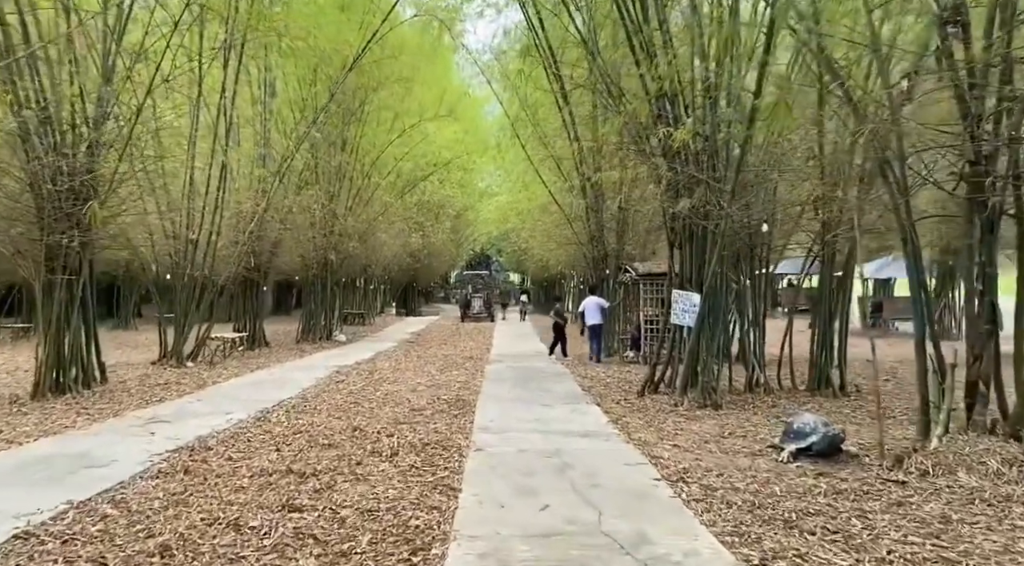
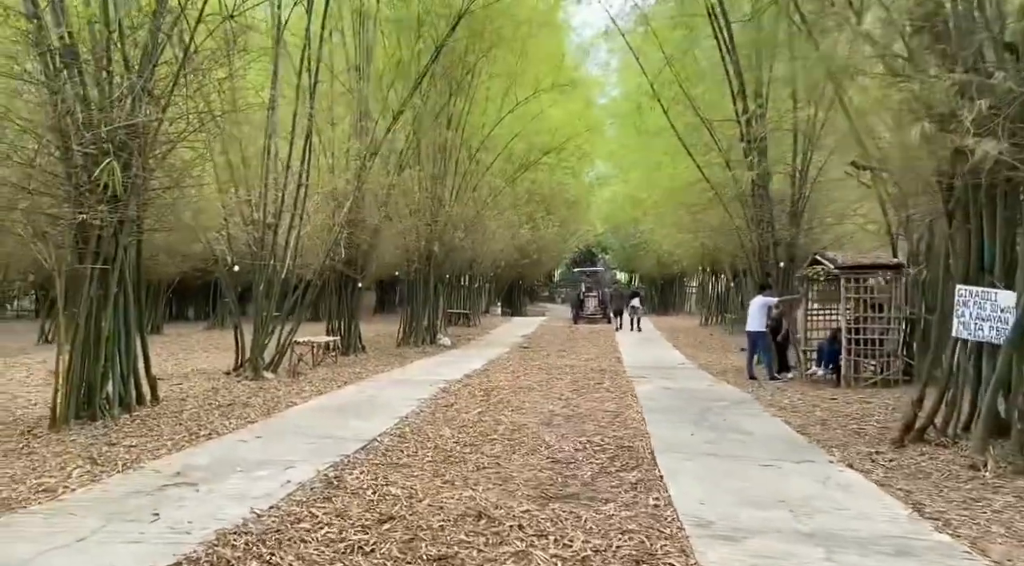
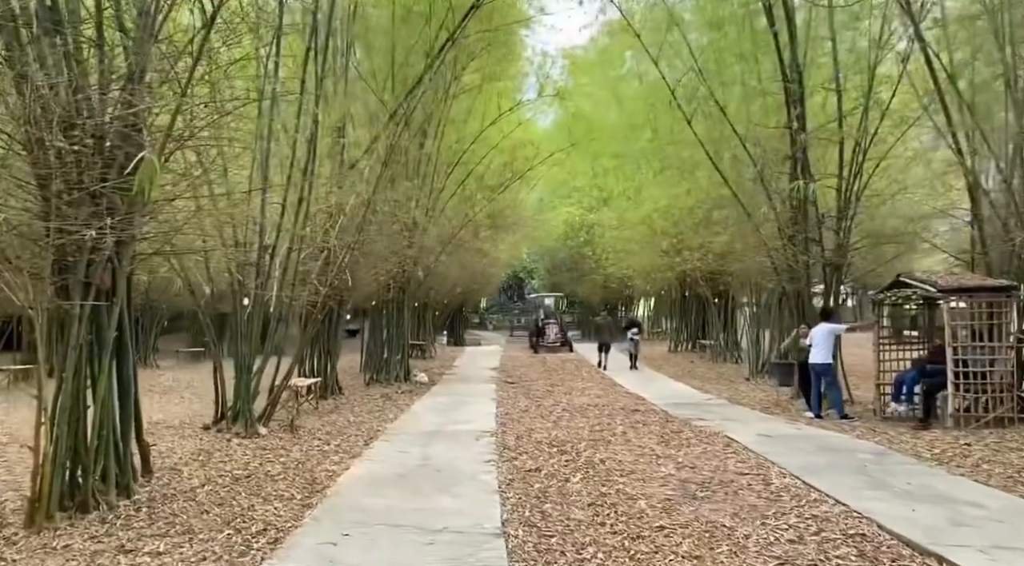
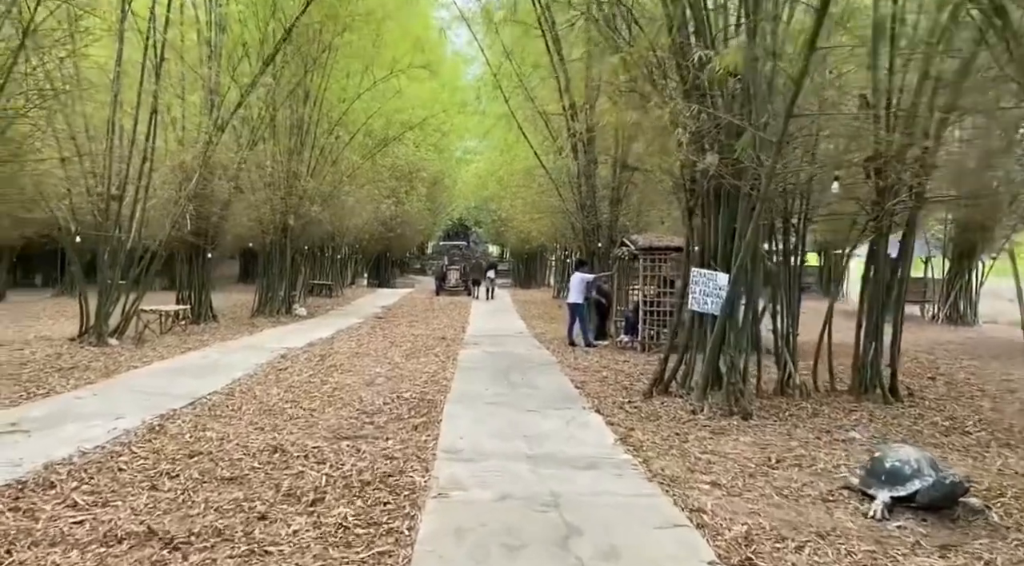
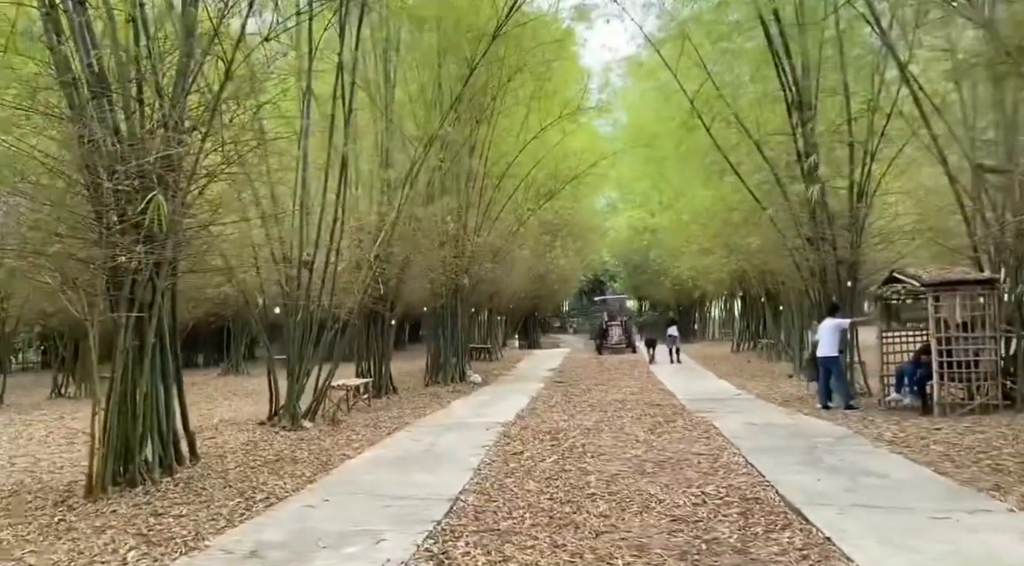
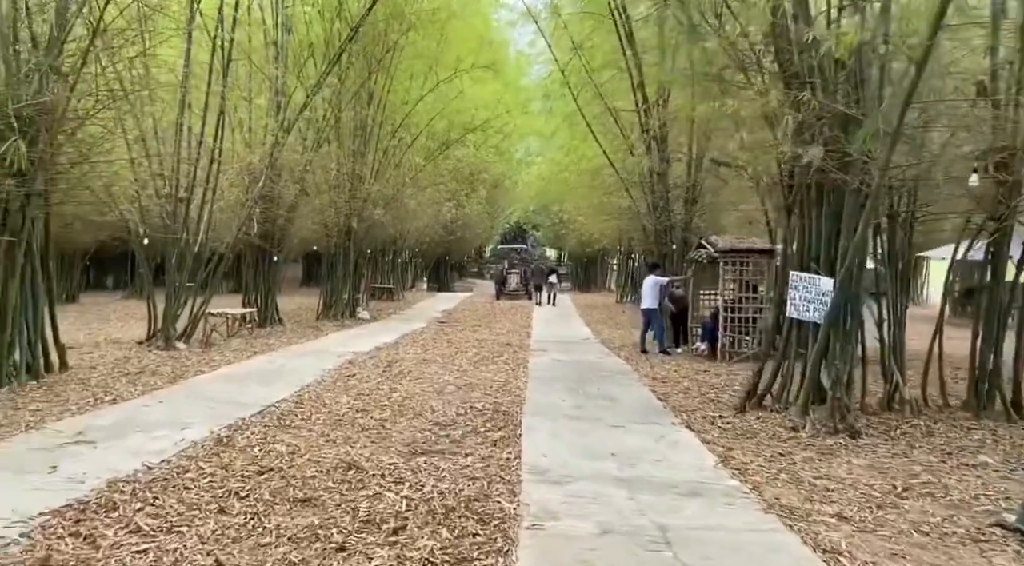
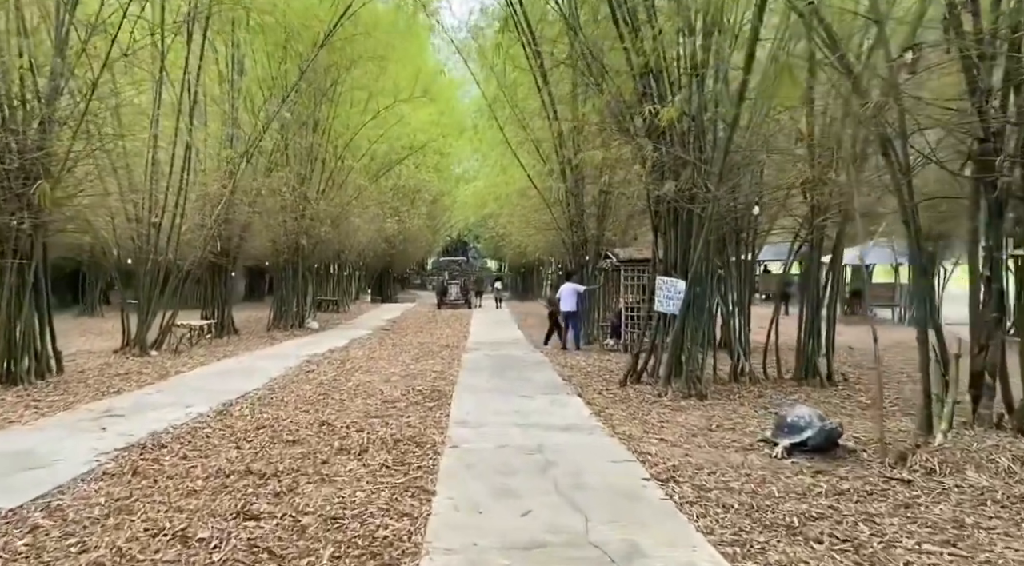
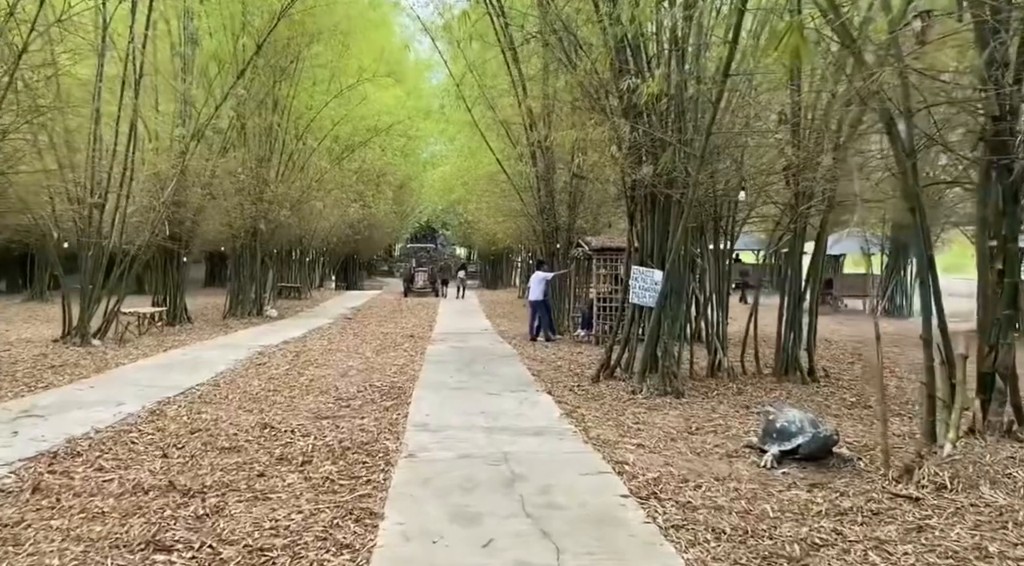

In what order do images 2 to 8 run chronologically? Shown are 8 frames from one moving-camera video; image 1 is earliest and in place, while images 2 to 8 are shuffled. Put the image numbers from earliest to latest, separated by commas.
7, 8, 4, 6, 2, 5, 3
